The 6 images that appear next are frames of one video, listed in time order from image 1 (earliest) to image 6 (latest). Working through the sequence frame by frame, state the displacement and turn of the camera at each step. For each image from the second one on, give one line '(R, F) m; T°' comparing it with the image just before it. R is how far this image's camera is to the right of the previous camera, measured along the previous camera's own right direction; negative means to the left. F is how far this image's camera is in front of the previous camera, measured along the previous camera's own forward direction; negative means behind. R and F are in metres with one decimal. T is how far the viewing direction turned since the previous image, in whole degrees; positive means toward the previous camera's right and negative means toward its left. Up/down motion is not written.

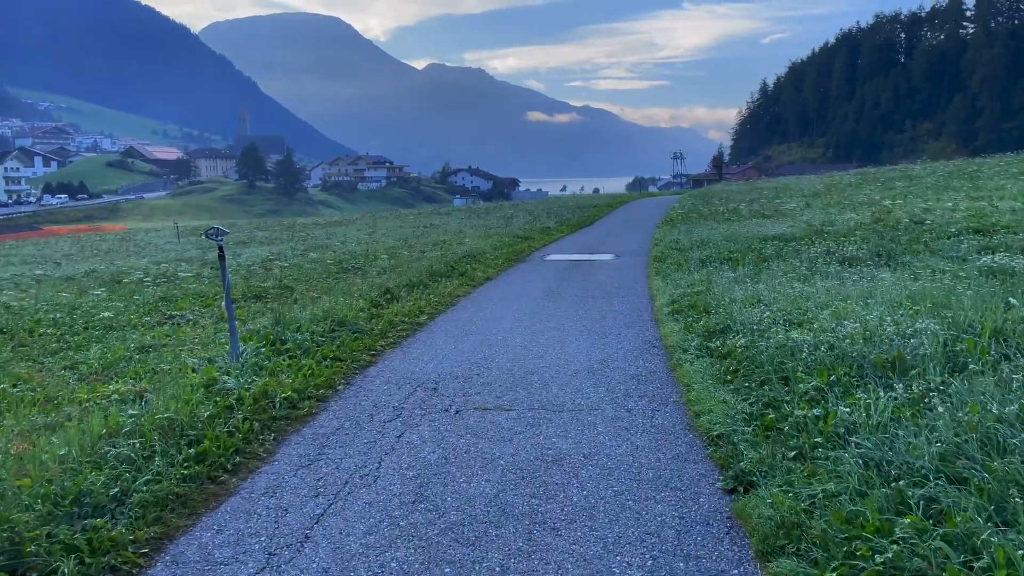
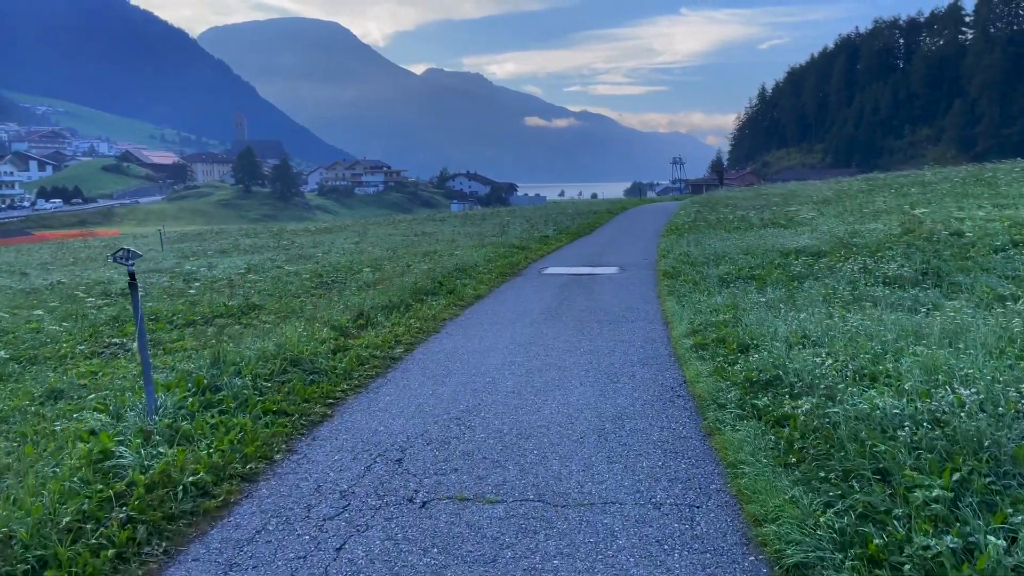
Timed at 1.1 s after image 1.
(+0.1, +1.4) m; 0°
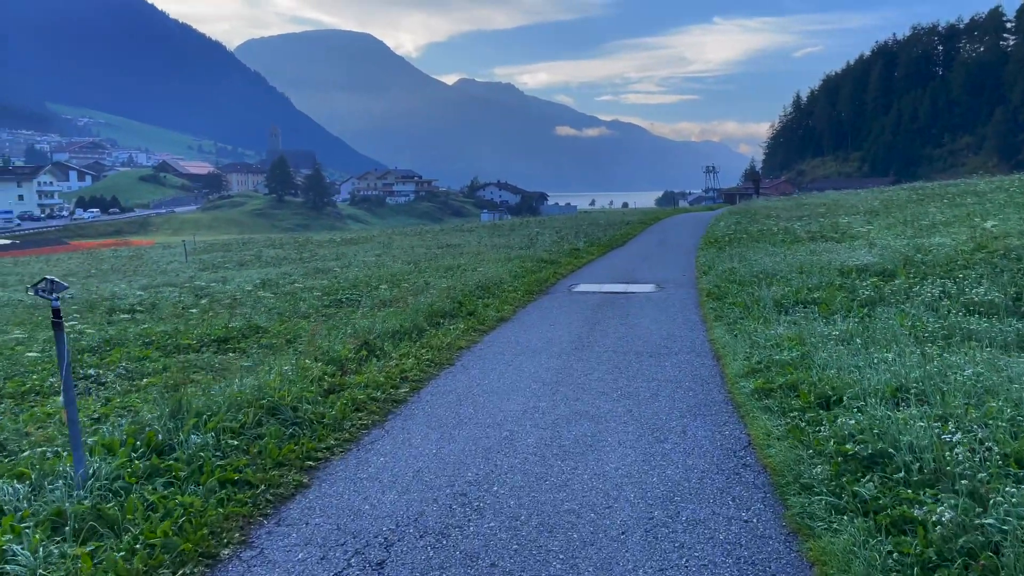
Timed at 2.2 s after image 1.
(+0.1, +1.2) m; -2°
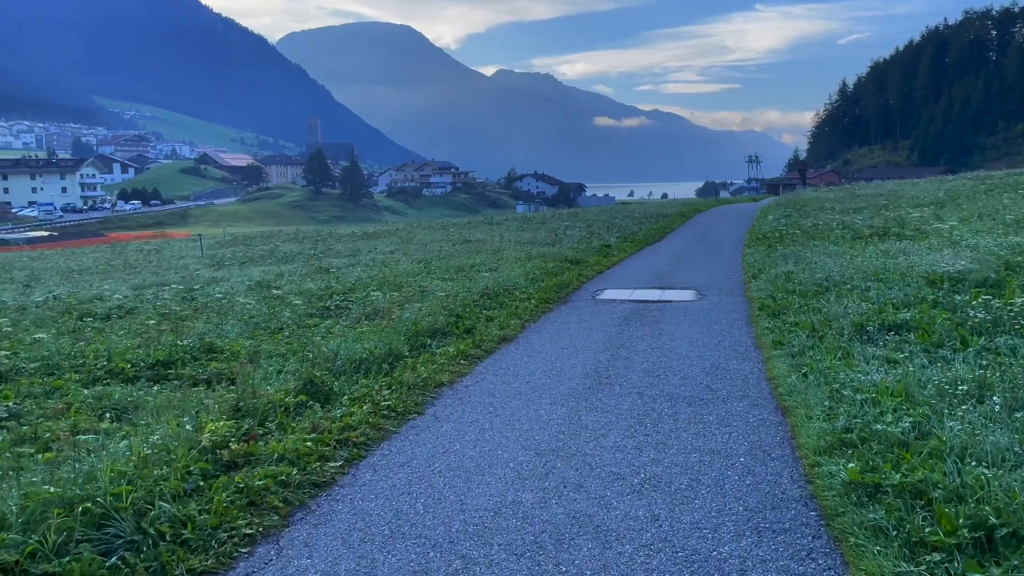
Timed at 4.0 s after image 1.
(+0.4, +2.0) m; -3°
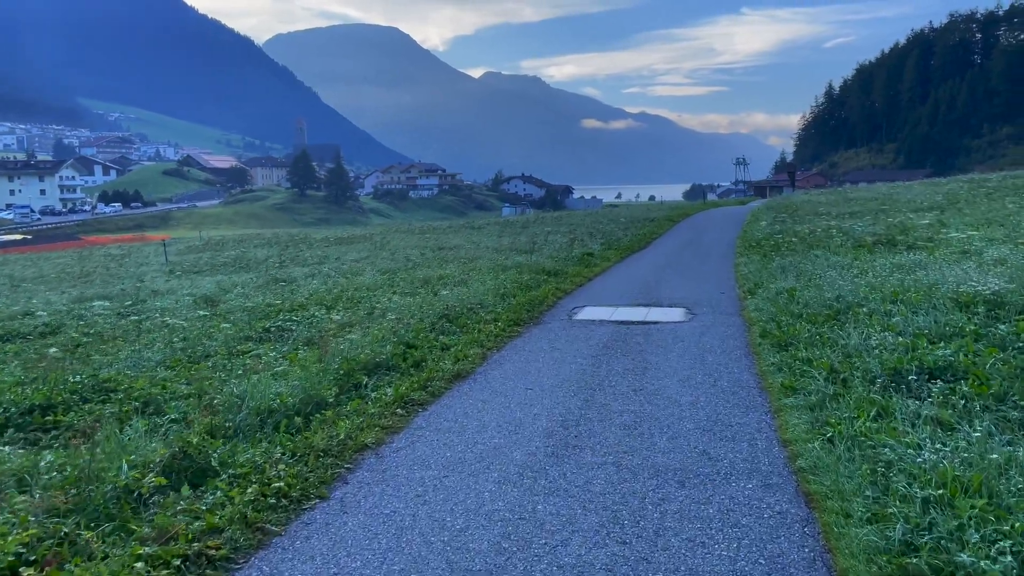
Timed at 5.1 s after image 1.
(+0.3, +1.4) m; +1°
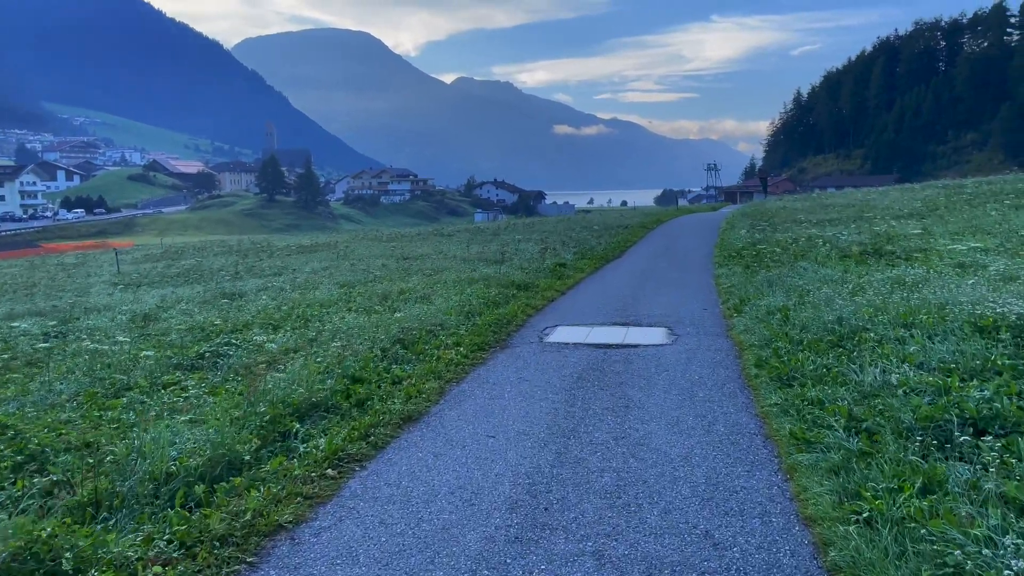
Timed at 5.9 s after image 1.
(+0.1, +1.0) m; +2°
